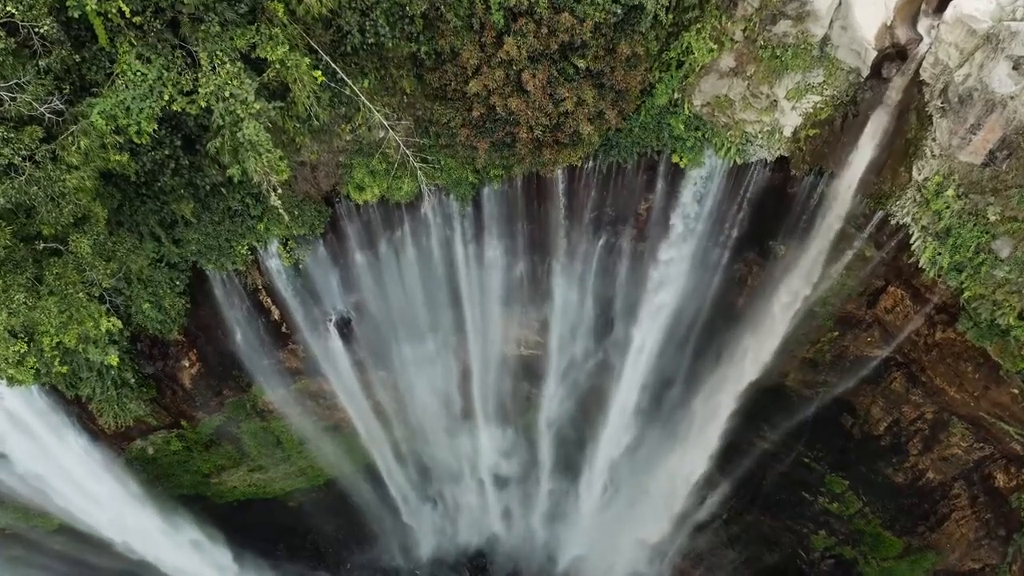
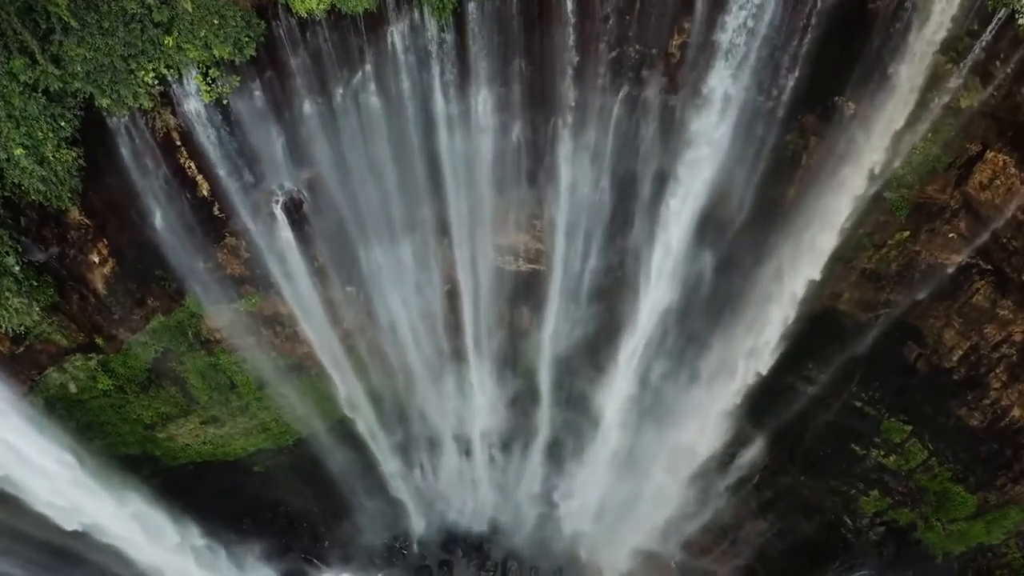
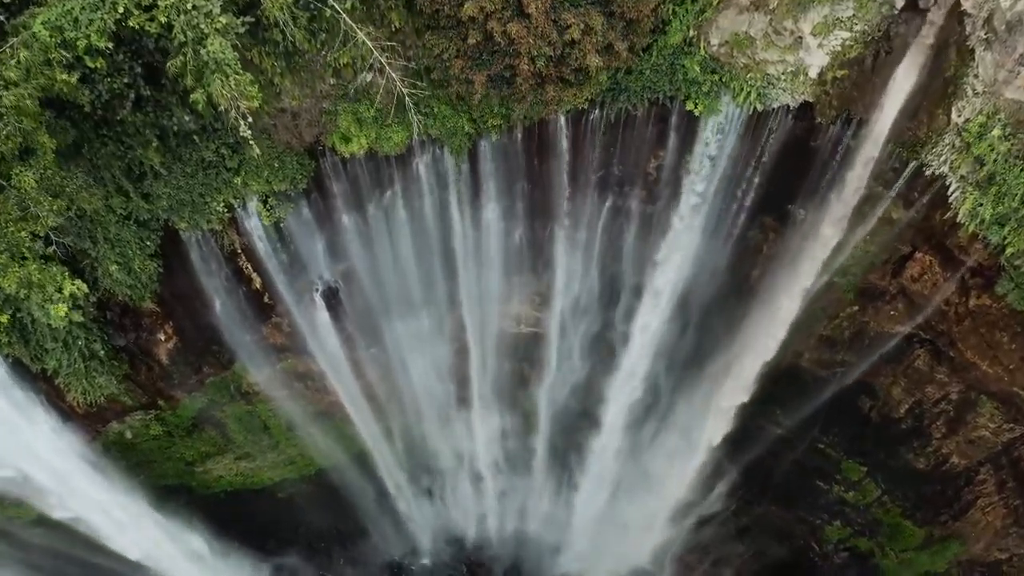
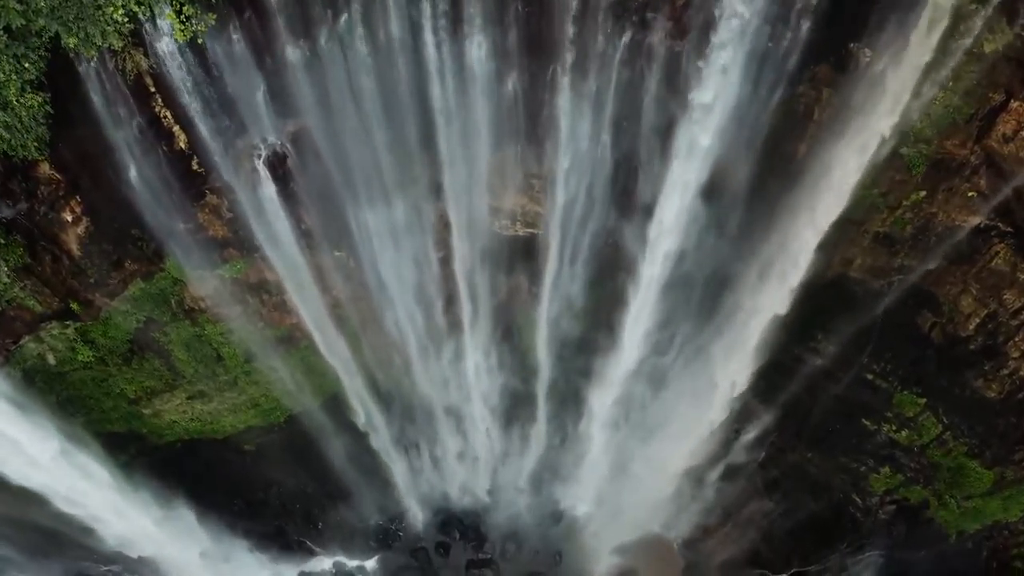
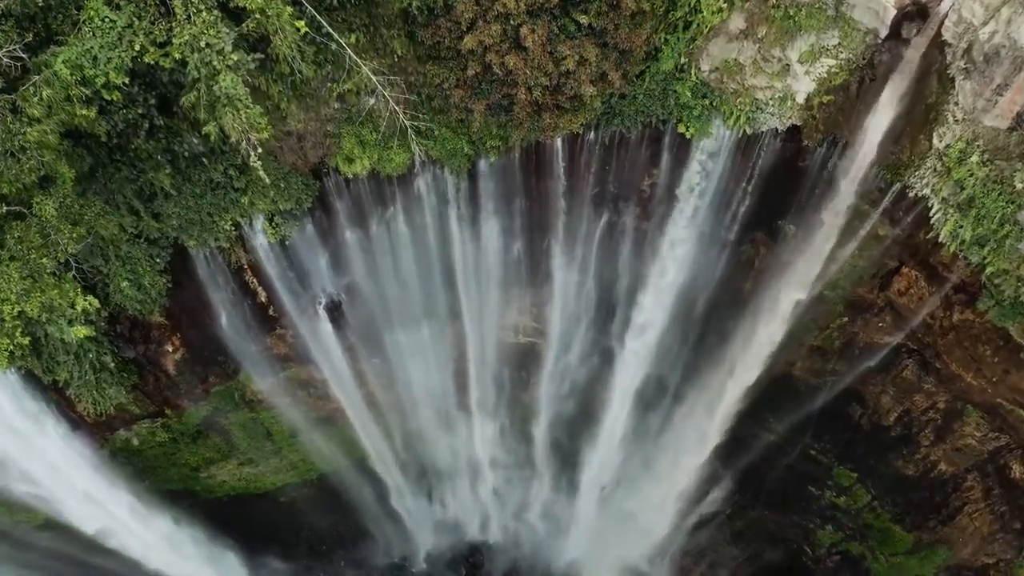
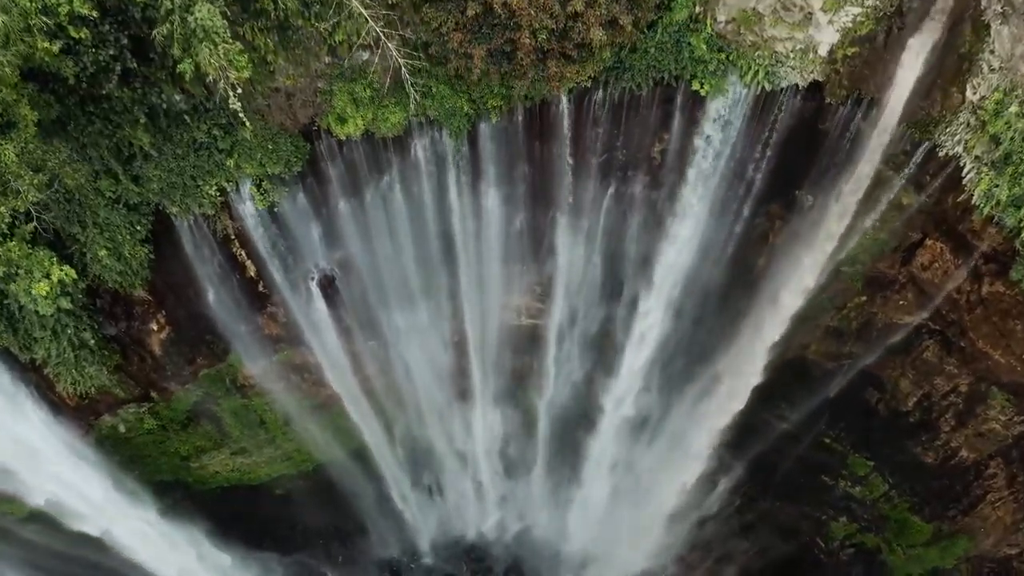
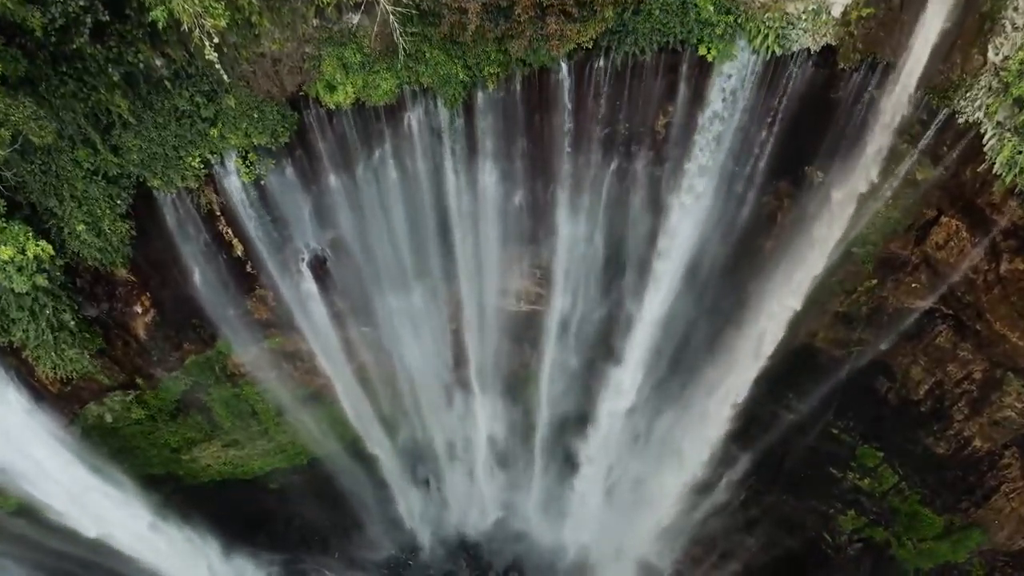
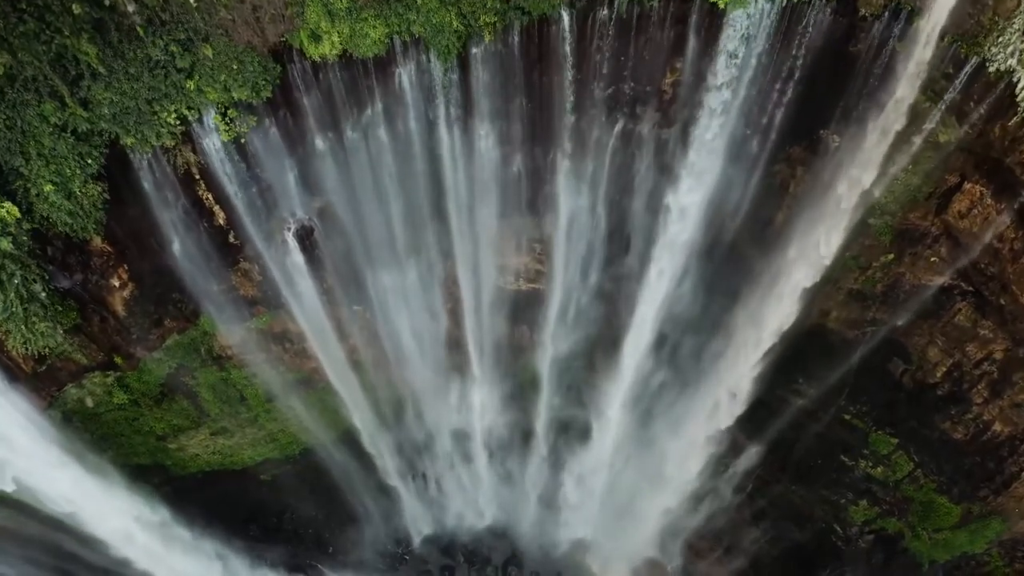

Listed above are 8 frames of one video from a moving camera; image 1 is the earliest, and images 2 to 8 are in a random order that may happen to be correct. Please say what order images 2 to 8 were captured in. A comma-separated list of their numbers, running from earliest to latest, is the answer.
5, 3, 6, 7, 8, 2, 4
